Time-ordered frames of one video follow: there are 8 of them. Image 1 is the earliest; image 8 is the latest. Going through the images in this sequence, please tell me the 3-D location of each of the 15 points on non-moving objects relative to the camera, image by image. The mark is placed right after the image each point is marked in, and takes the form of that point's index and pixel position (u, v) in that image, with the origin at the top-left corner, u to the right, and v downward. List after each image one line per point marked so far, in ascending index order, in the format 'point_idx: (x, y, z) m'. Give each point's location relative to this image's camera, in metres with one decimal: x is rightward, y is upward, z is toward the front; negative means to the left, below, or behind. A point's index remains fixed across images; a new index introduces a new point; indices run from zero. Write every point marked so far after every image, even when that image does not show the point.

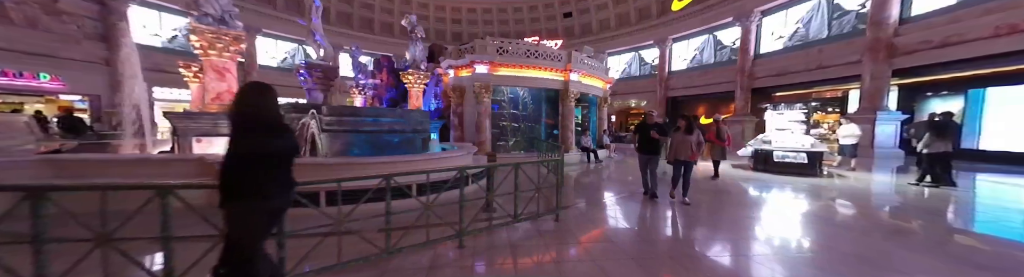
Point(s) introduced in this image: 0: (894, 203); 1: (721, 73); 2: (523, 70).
0: (+7.2, -1.2, +5.0) m
1: (+13.6, +4.3, +17.3) m
2: (+0.2, +1.9, +7.6) m
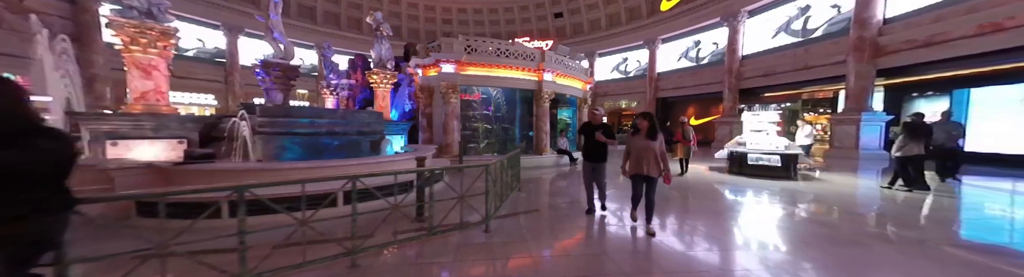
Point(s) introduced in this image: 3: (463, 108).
0: (+6.5, -1.3, +4.8) m
1: (+12.8, +4.2, +17.2) m
2: (-0.6, +1.8, +7.3) m
3: (-1.4, +0.8, +7.3) m
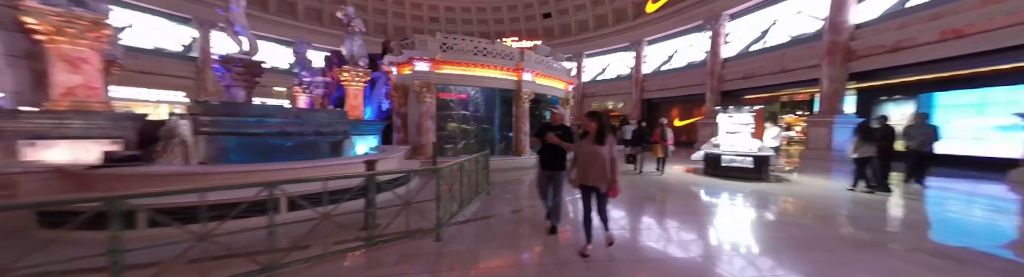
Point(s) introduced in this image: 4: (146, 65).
0: (+6.0, -1.3, +4.9) m
1: (+11.9, +4.1, +17.5) m
2: (-1.1, +1.8, +7.1) m
3: (-2.0, +0.8, +7.1) m
4: (-17.7, +3.6, +12.9) m
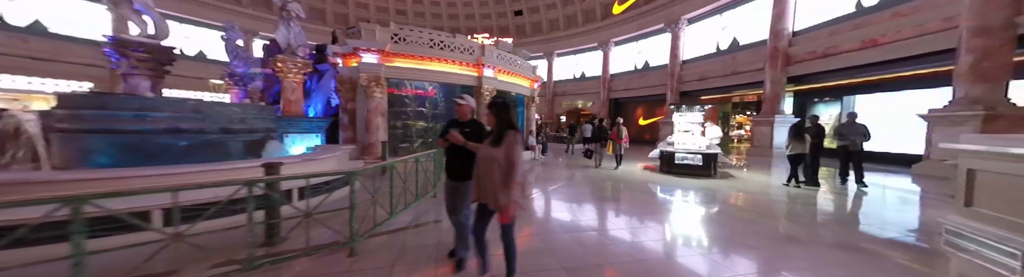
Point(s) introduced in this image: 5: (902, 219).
0: (+5.1, -1.3, +5.2) m
1: (+9.8, +4.3, +18.2) m
2: (-2.2, +1.9, +6.7) m
3: (-3.0, +0.8, +6.6) m
4: (-19.2, +3.6, +10.9) m
5: (+6.1, -1.3, +4.2) m
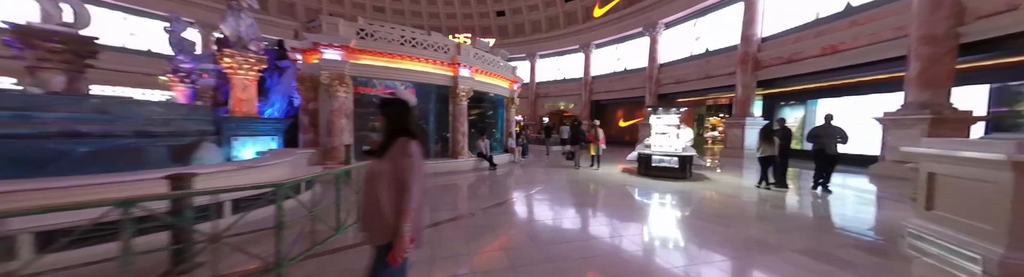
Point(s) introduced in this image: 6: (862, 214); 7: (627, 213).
0: (+4.7, -1.3, +5.2) m
1: (+8.5, +4.2, +18.6) m
2: (-2.7, +1.8, +6.3) m
3: (-3.5, +0.8, +6.1) m
4: (-20.0, +3.6, +9.4) m
5: (+5.7, -1.3, +4.3) m
6: (+6.1, -1.3, +4.7) m
7: (+2.1, -1.4, +5.0) m
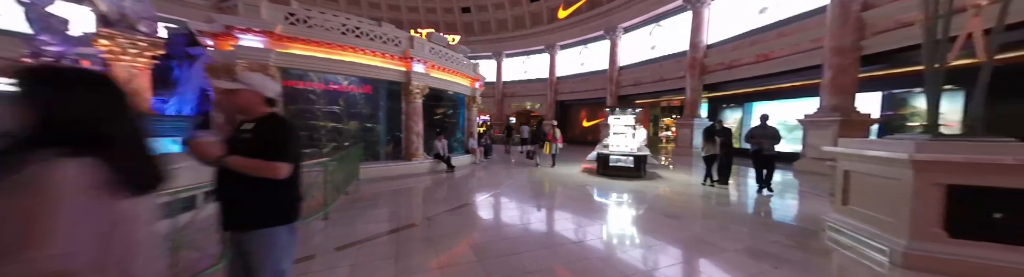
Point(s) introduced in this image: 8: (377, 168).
0: (+3.8, -1.3, +5.5) m
1: (+6.0, +4.2, +19.2) m
2: (-3.7, +1.8, +5.7) m
3: (-4.5, +0.8, +5.4) m
4: (-21.2, +3.5, +6.7) m
5: (+4.9, -1.3, +4.7) m
6: (+5.2, -1.3, +5.1) m
7: (+1.3, -1.4, +4.9) m
8: (-3.4, -0.7, +6.6) m
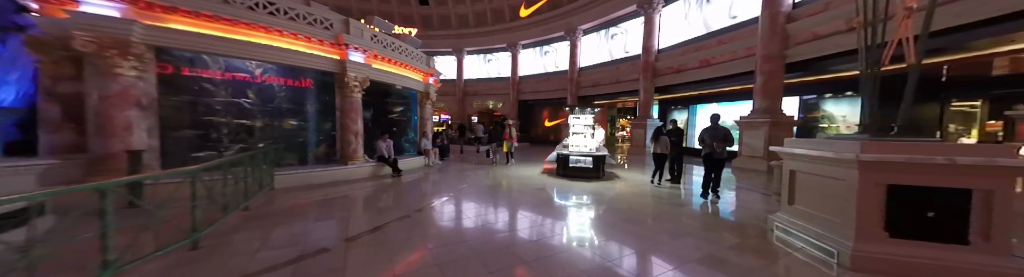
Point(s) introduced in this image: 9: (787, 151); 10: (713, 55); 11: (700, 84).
0: (+2.8, -1.3, +5.4) m
1: (+3.2, +4.2, +19.3) m
2: (-4.6, +1.8, +4.6) m
3: (-5.3, +0.8, +4.2) m
4: (-22.1, +3.5, +3.2) m
5: (+4.1, -1.3, +4.8) m
6: (+4.4, -1.3, +5.2) m
7: (+0.4, -1.4, +4.5) m
8: (-4.4, -0.7, +5.6) m
9: (+3.4, -0.2, +3.3) m
10: (+8.6, +3.6, +11.3) m
11: (+8.6, +2.5, +12.2) m
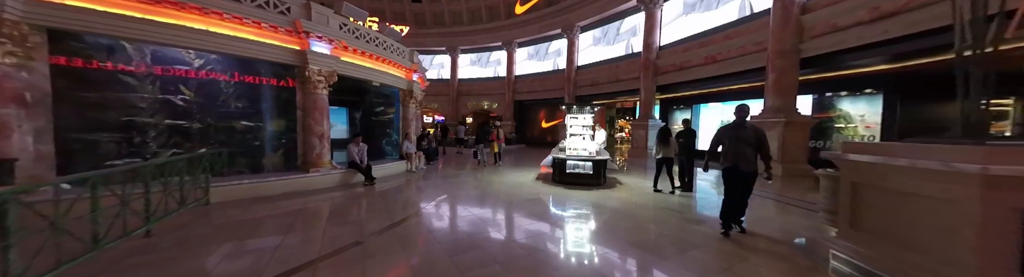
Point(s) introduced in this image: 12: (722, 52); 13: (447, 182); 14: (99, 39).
0: (+2.6, -1.4, +4.6) m
1: (+2.9, +4.1, +18.5) m
2: (-4.8, +1.7, +3.8) m
3: (-5.5, +0.7, +3.4) m
4: (-22.3, +3.4, +2.3) m
5: (+3.9, -1.4, +4.0) m
6: (+4.1, -1.4, +4.4) m
7: (+0.2, -1.5, +3.7) m
8: (-4.6, -0.8, +4.7) m
9: (+3.2, -0.2, +2.5) m
10: (+8.3, +3.5, +10.6) m
11: (+8.3, +2.4, +11.5) m
12: (+8.4, +3.4, +10.5) m
13: (-1.8, -1.2, +7.1) m
14: (-5.4, +1.3, +3.4) m
